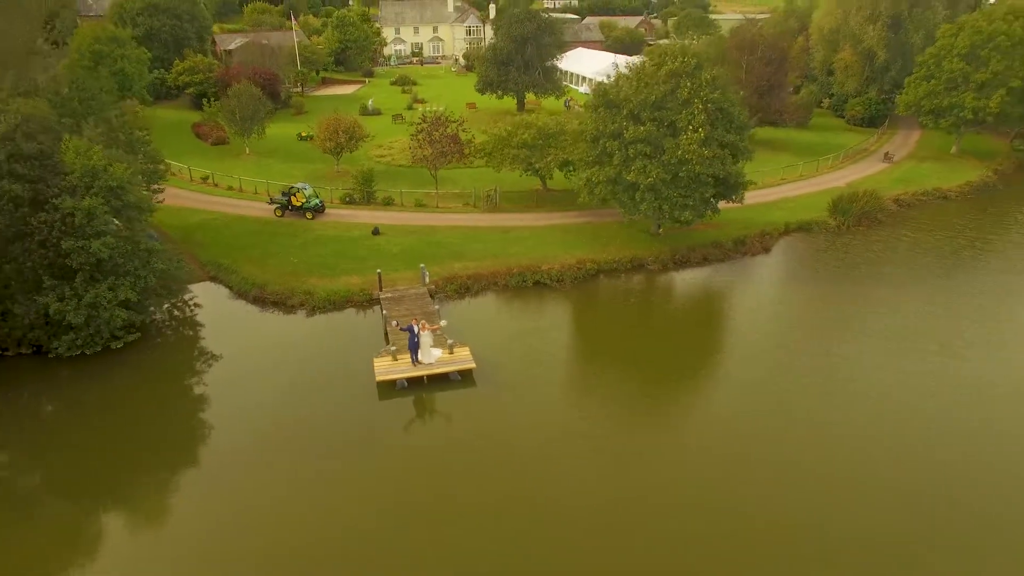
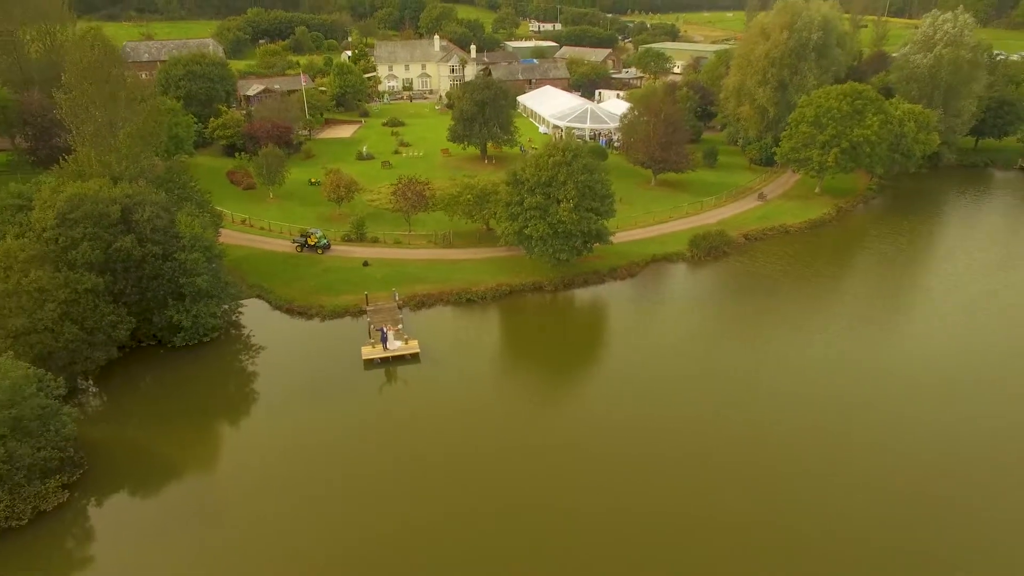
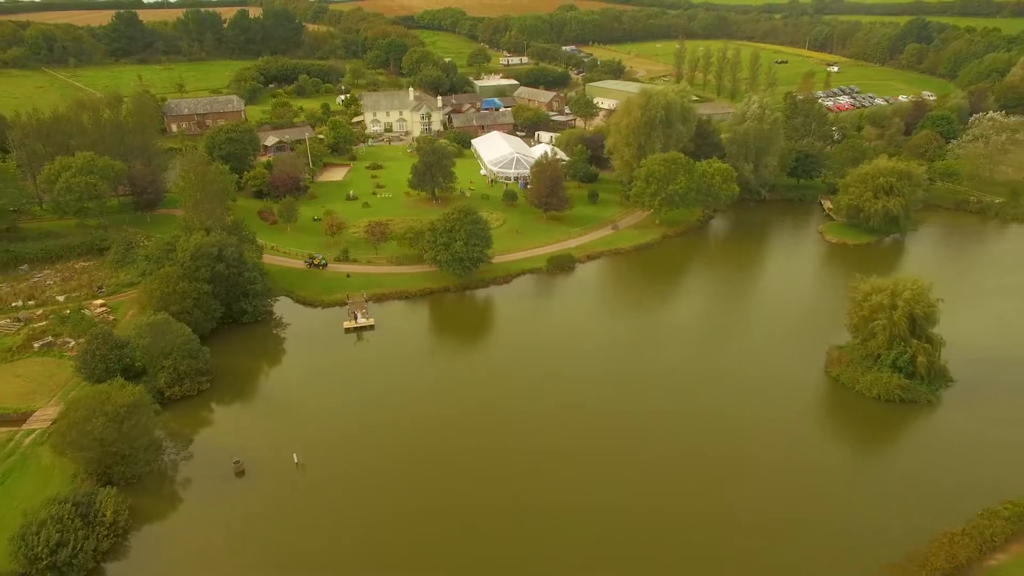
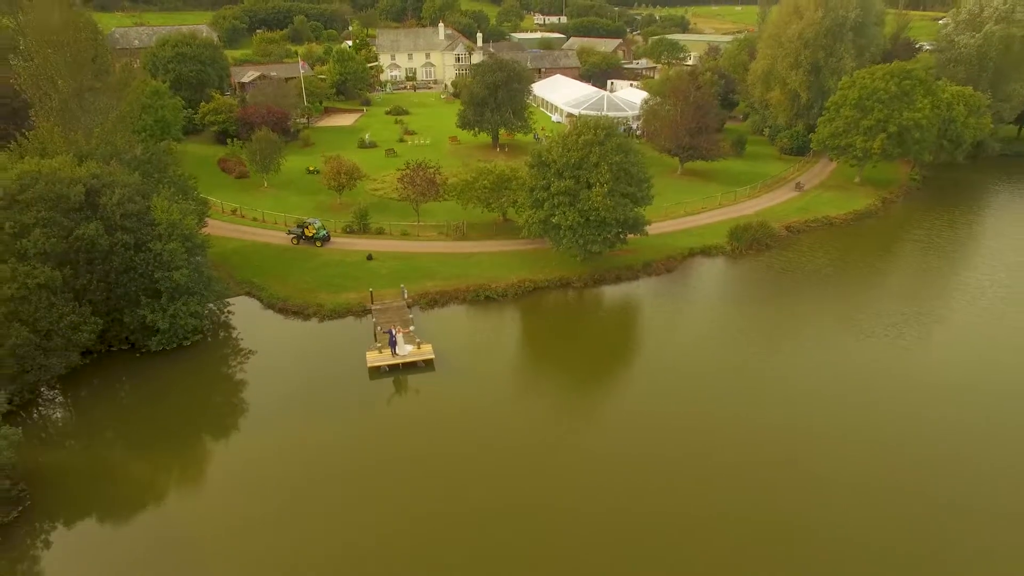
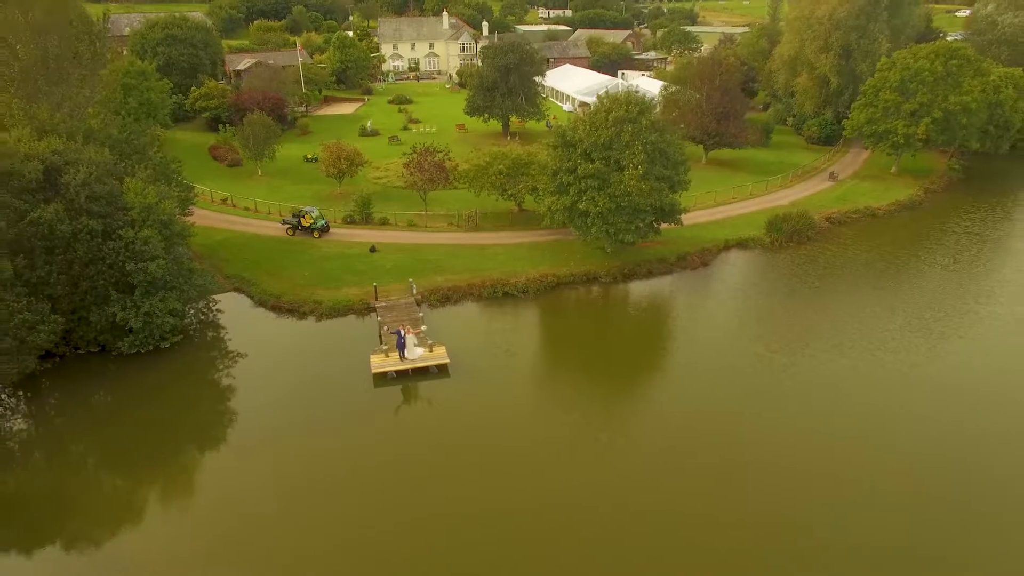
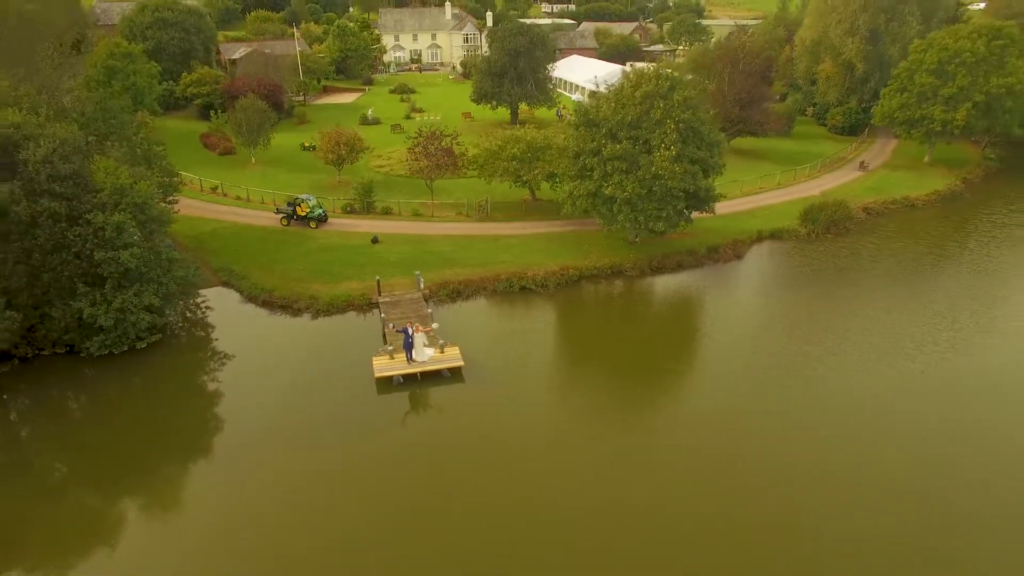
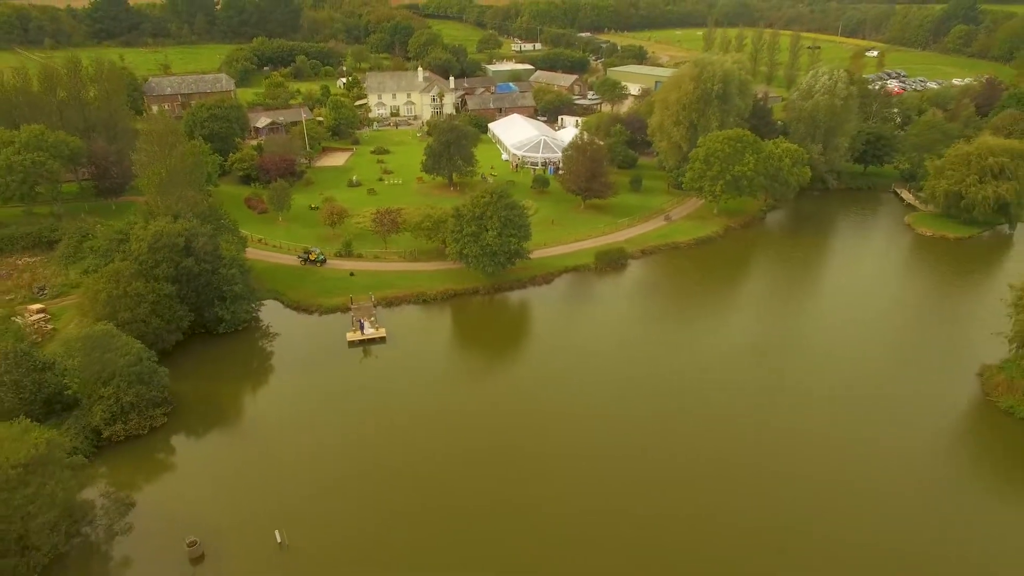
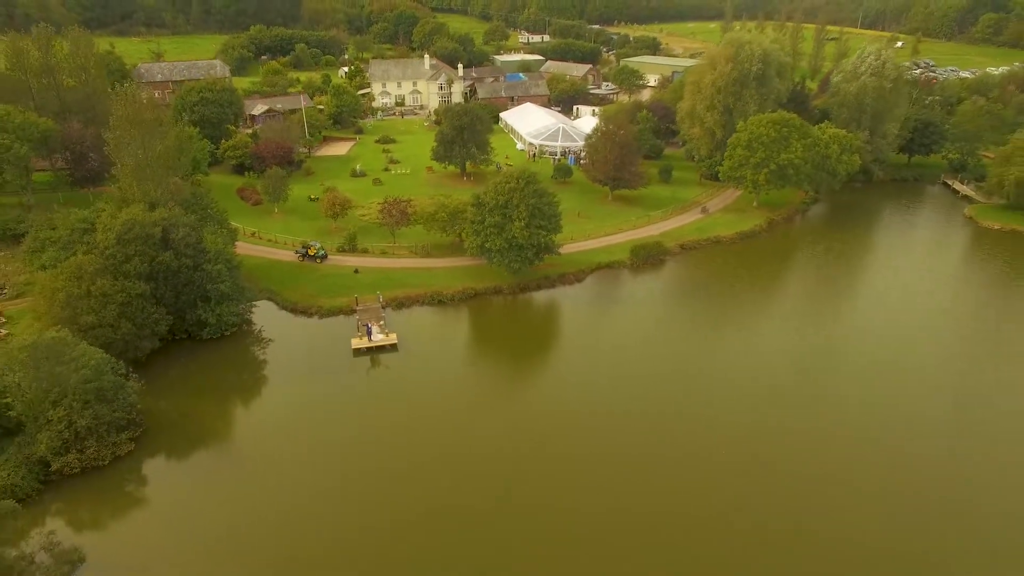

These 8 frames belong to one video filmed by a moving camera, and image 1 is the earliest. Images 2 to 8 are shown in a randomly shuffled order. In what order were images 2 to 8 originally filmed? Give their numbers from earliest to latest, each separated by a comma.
6, 5, 4, 2, 8, 7, 3
